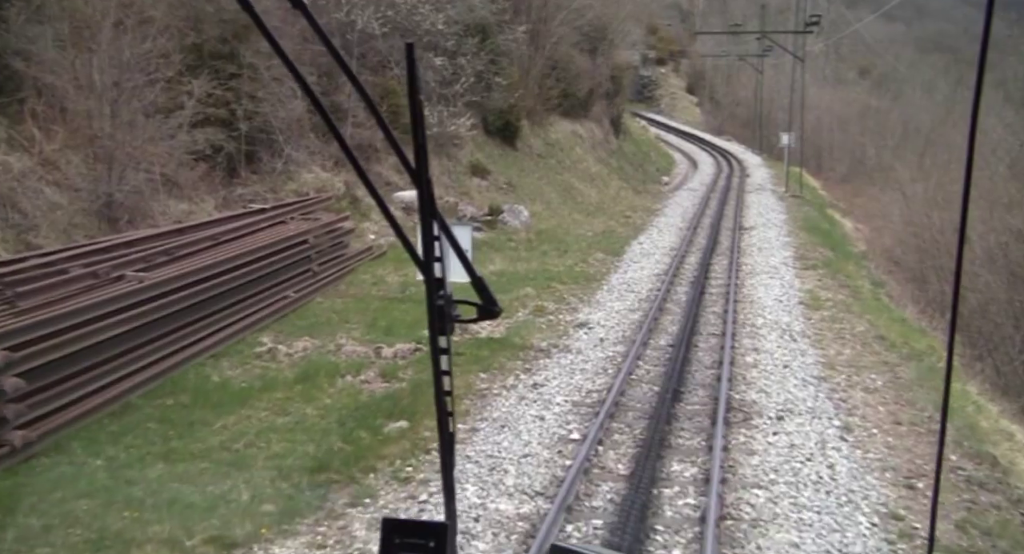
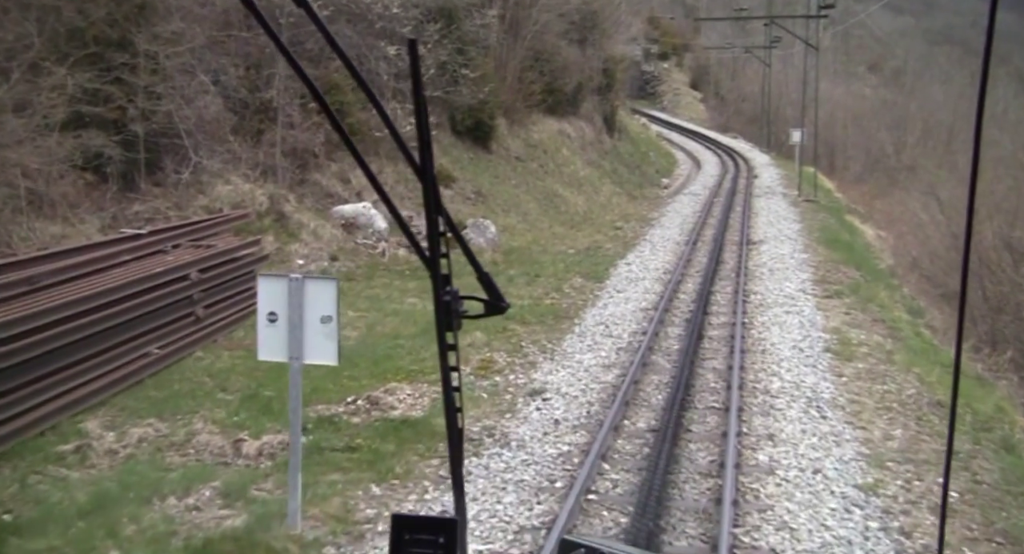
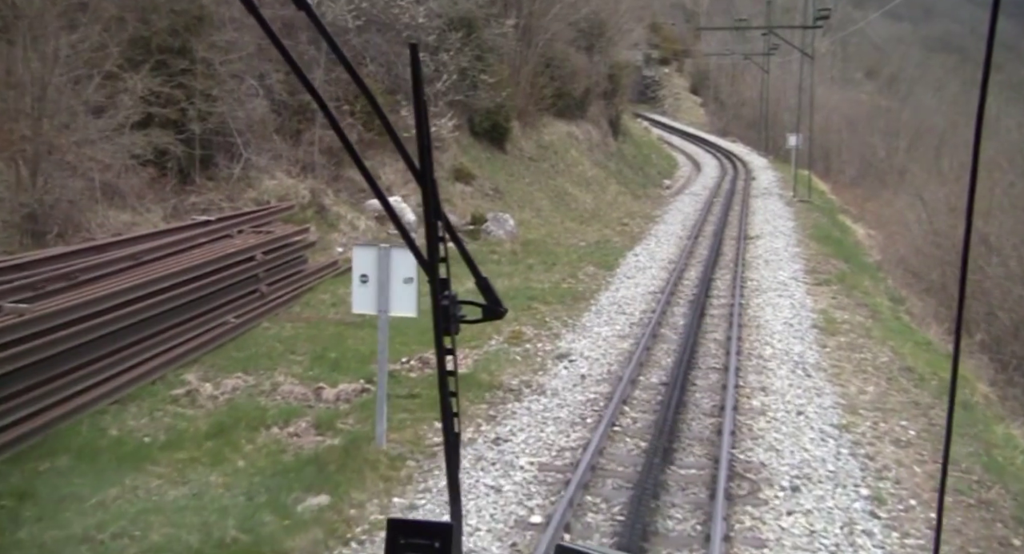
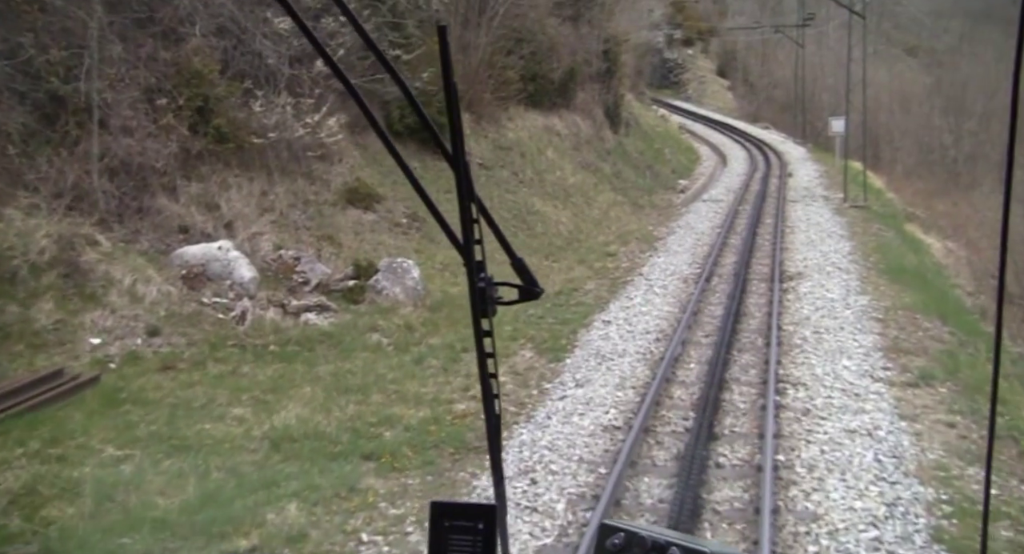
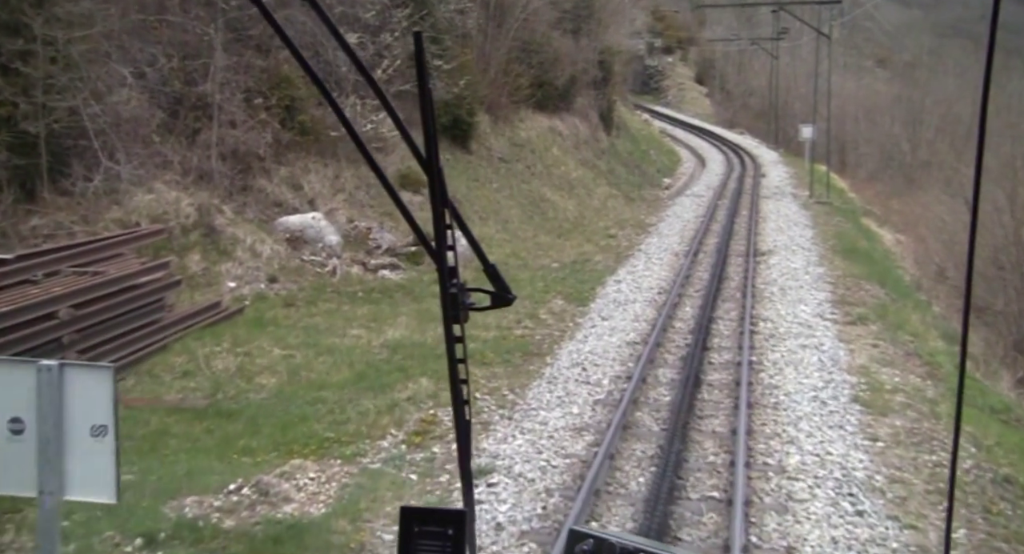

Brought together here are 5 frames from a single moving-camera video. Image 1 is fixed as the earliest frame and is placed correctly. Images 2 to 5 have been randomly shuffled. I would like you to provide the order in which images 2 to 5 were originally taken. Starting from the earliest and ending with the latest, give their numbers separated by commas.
3, 2, 5, 4
